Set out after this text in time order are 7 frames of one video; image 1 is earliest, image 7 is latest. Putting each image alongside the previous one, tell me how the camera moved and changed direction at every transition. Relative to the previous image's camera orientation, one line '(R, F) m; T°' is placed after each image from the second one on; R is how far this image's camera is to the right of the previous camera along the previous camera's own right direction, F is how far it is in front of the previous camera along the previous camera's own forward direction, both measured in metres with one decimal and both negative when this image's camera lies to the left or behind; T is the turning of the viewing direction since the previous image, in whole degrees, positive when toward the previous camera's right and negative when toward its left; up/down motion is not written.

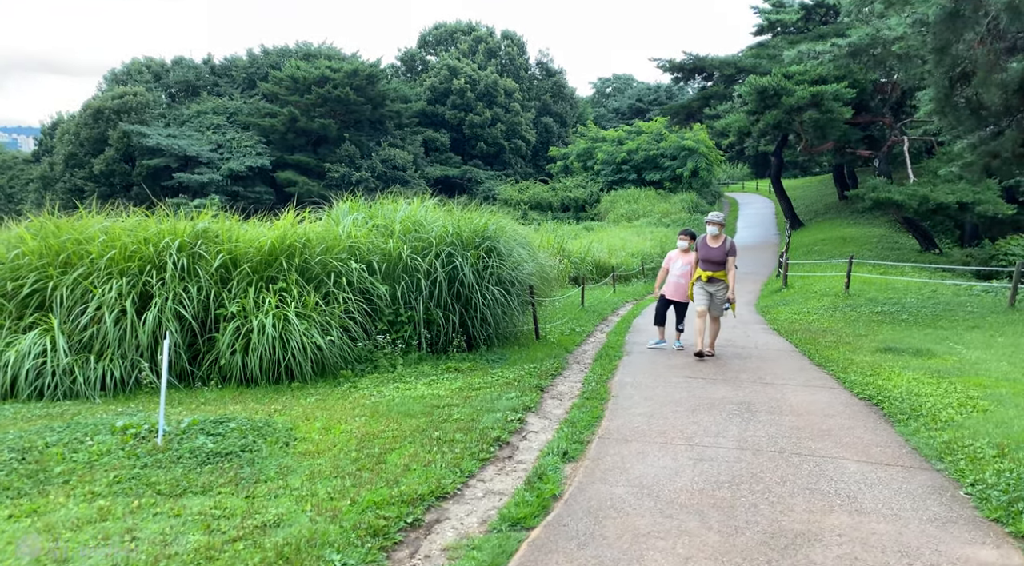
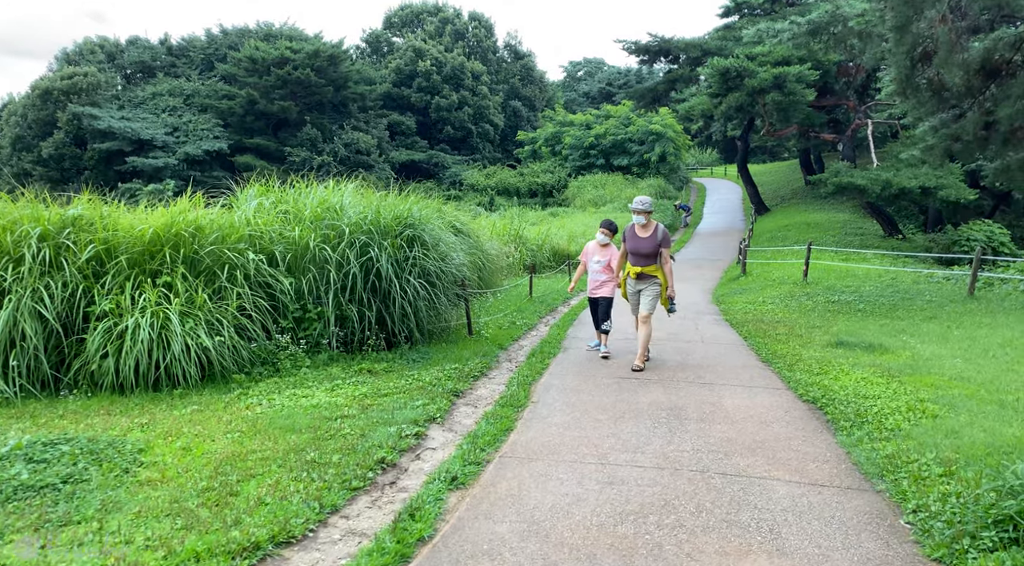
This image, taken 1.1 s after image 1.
(+0.5, +0.6) m; +2°
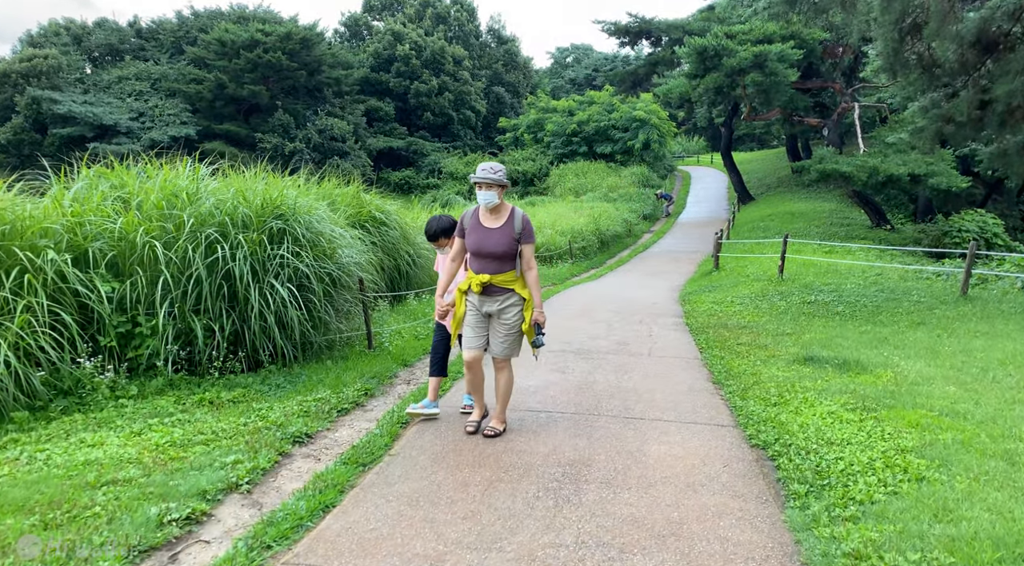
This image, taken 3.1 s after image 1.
(+0.8, +1.4) m; +1°
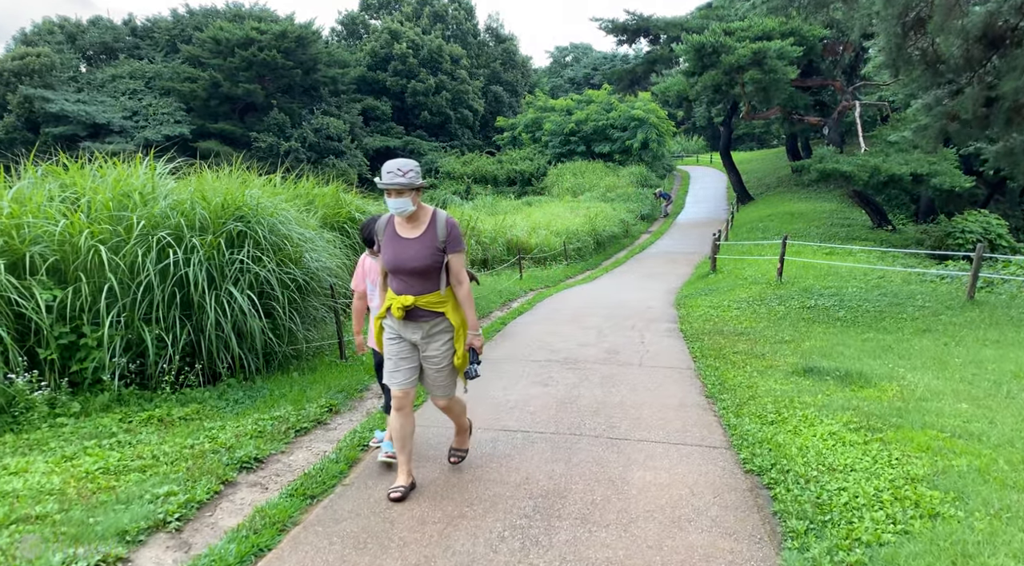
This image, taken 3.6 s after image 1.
(+0.2, +0.4) m; 0°
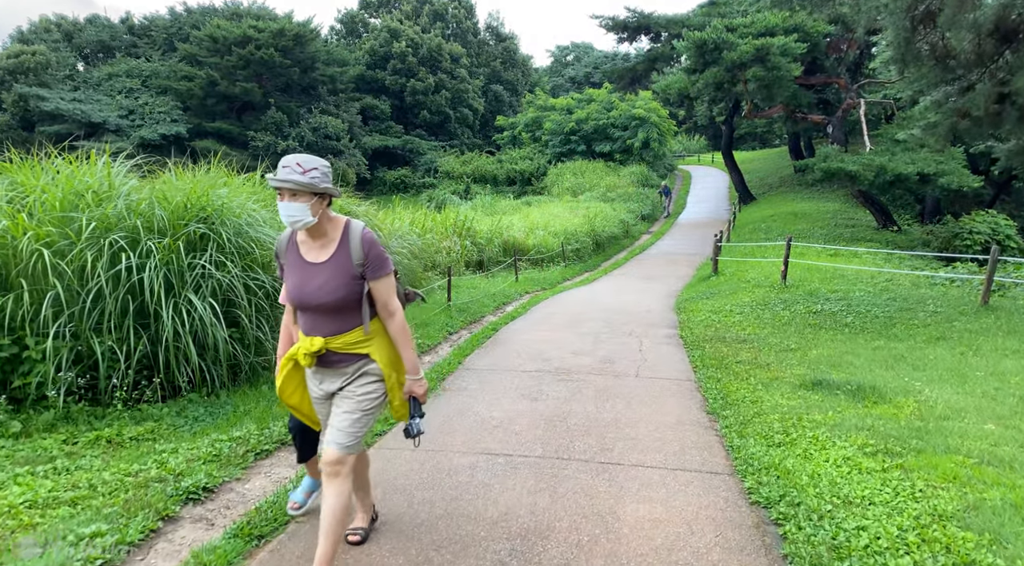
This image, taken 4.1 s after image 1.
(+0.1, +0.4) m; 0°
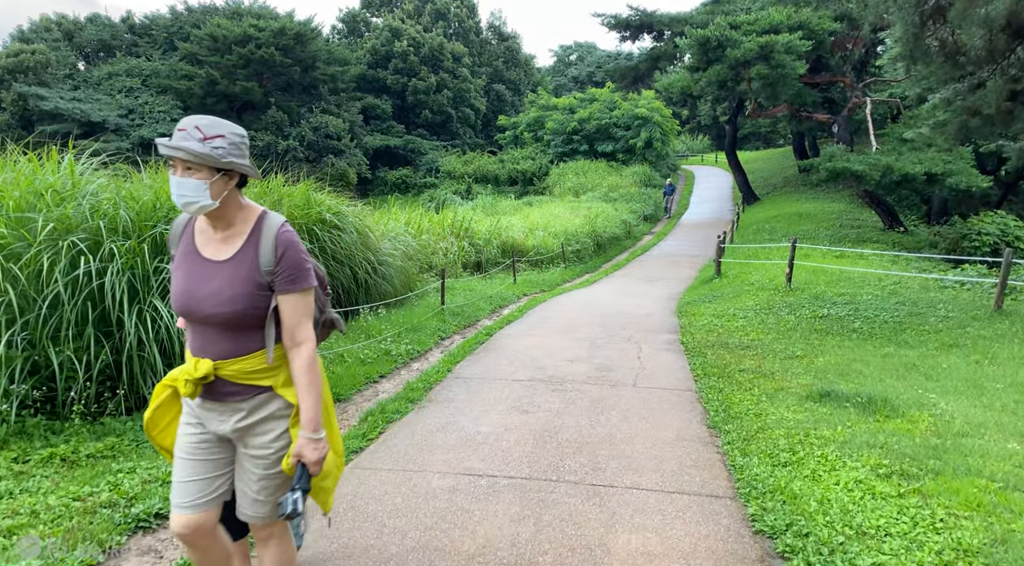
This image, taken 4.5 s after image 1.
(+0.1, +0.3) m; 0°
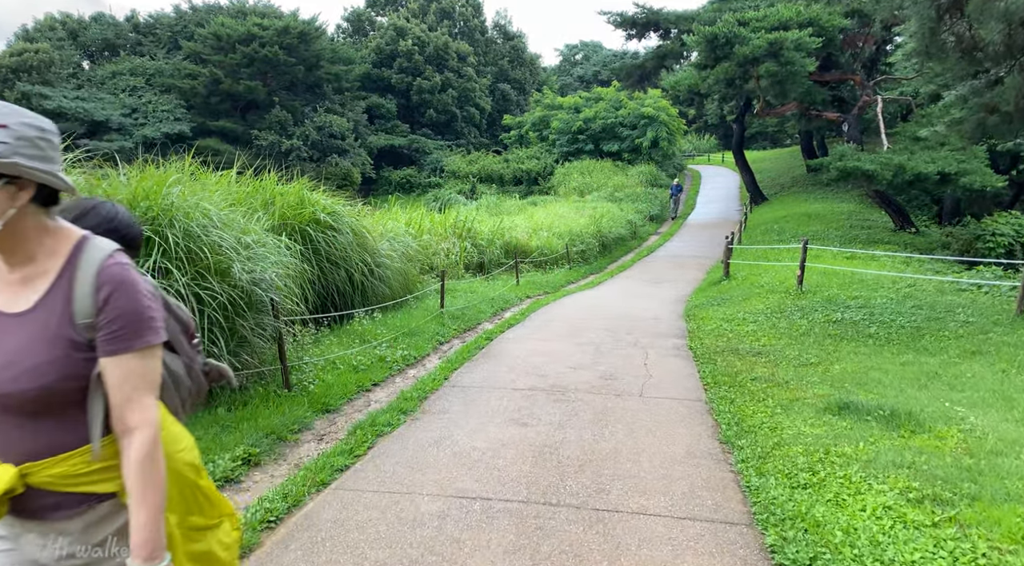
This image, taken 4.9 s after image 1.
(0.0, +0.3) m; 0°
